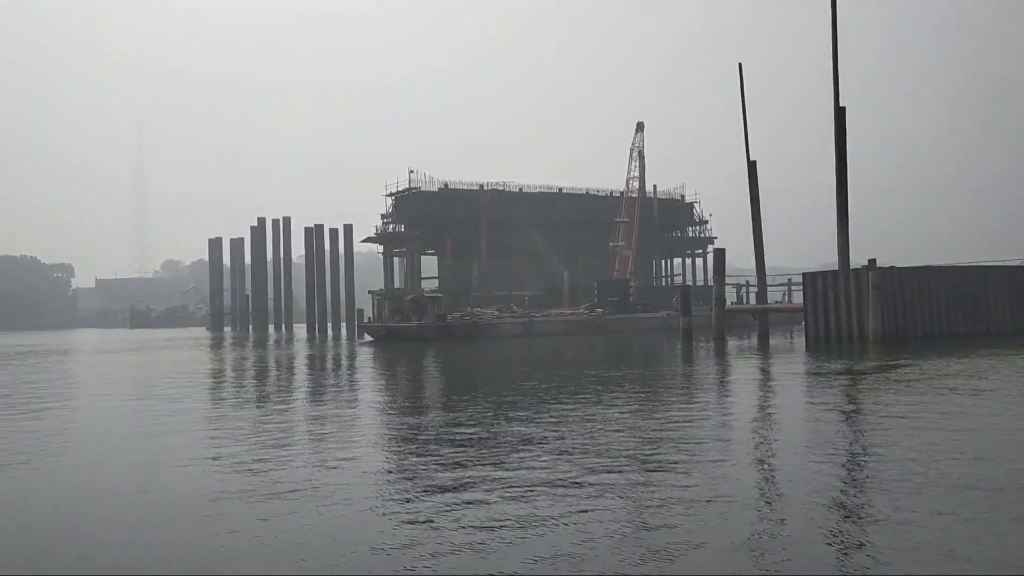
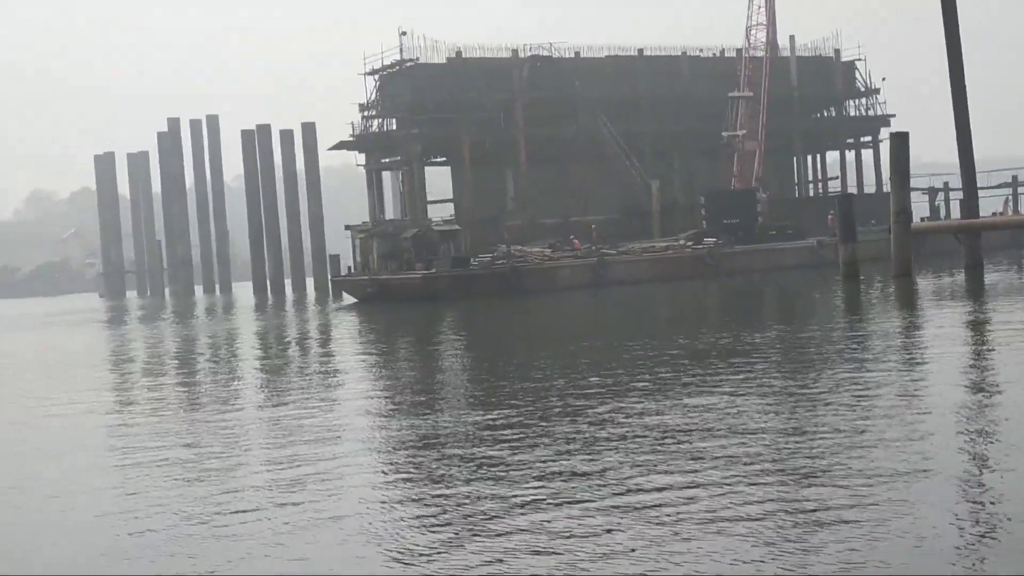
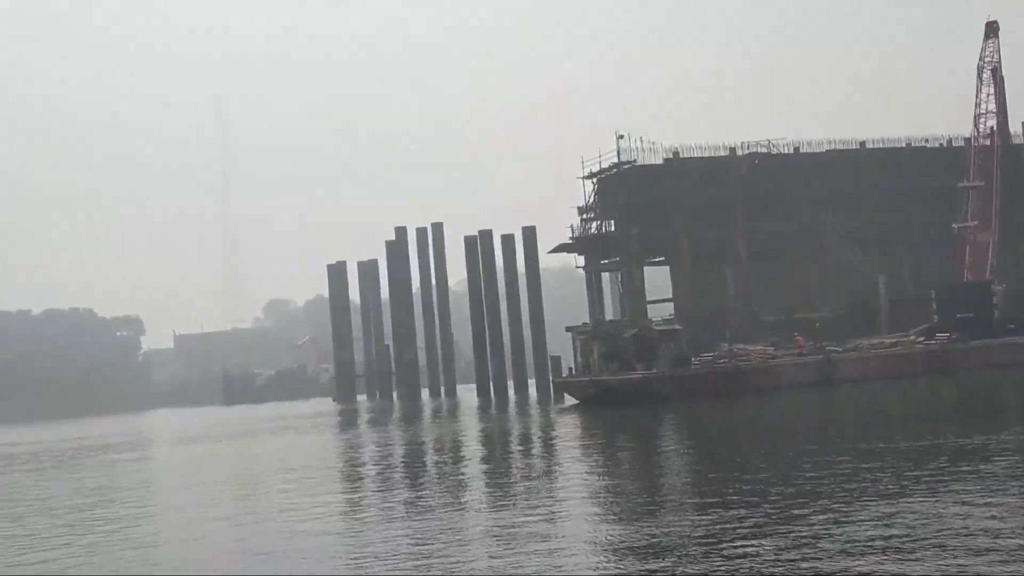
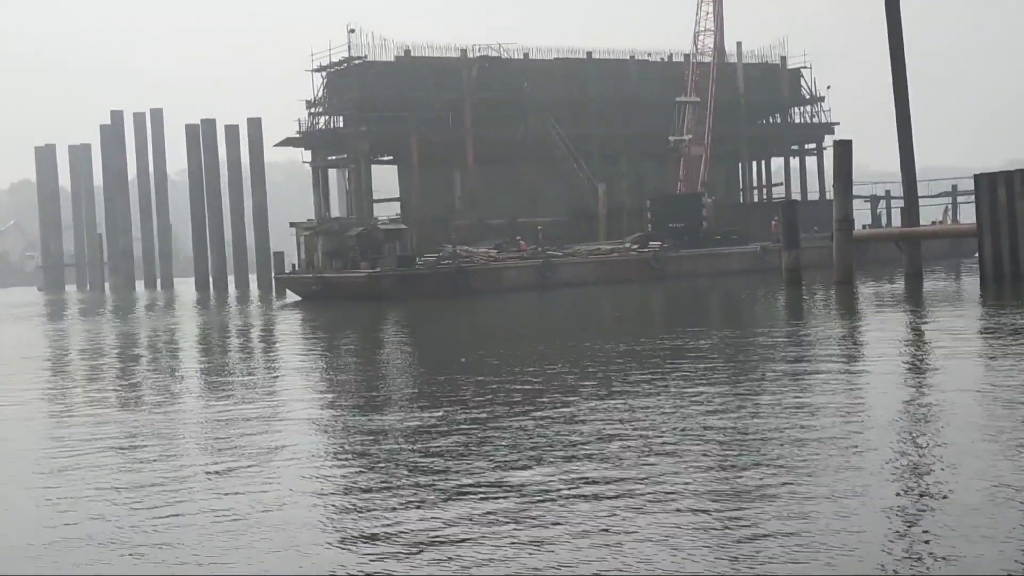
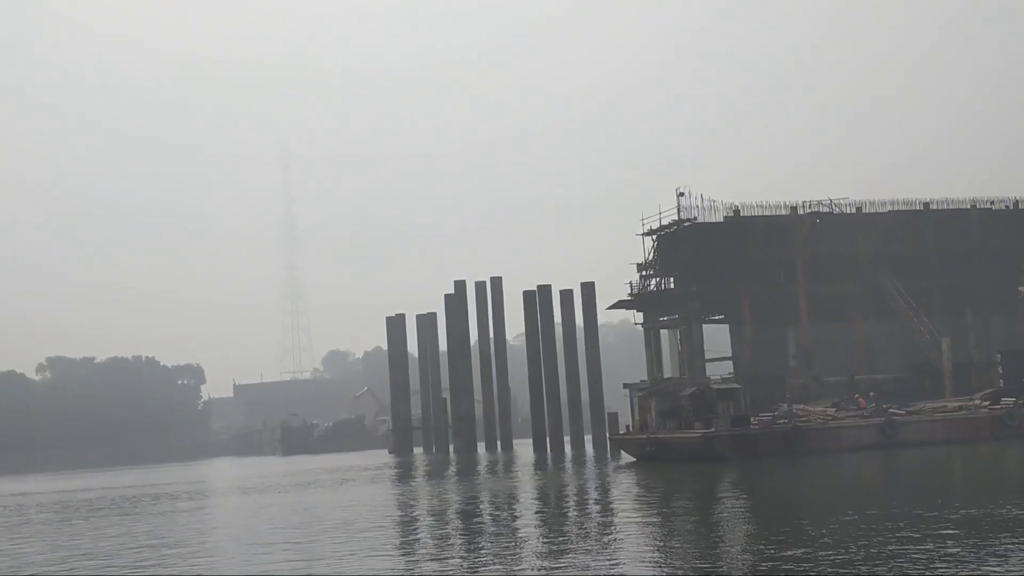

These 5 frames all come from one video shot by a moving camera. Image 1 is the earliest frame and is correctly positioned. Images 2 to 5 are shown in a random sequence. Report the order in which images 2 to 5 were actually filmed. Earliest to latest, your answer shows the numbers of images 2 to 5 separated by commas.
4, 2, 3, 5
